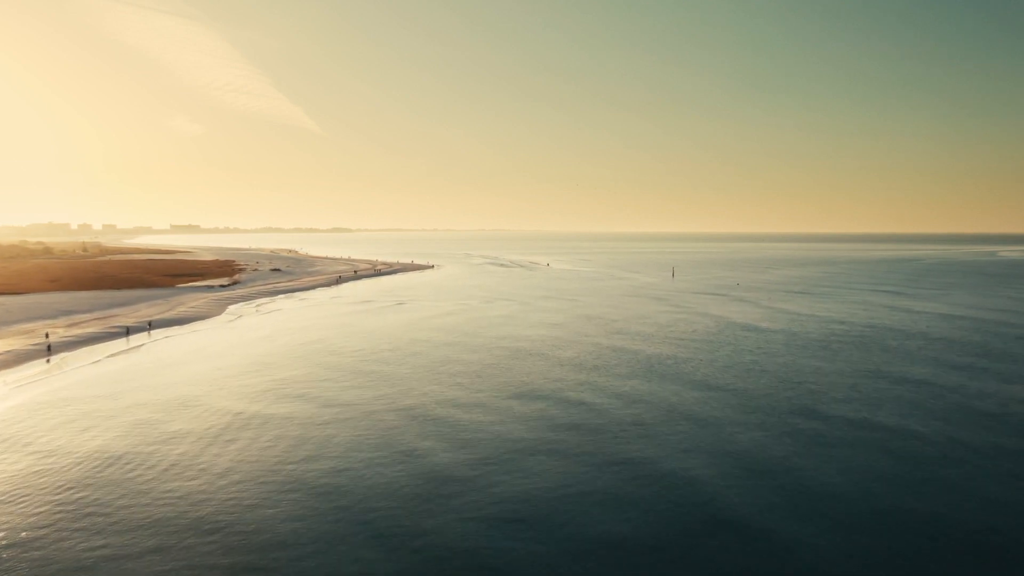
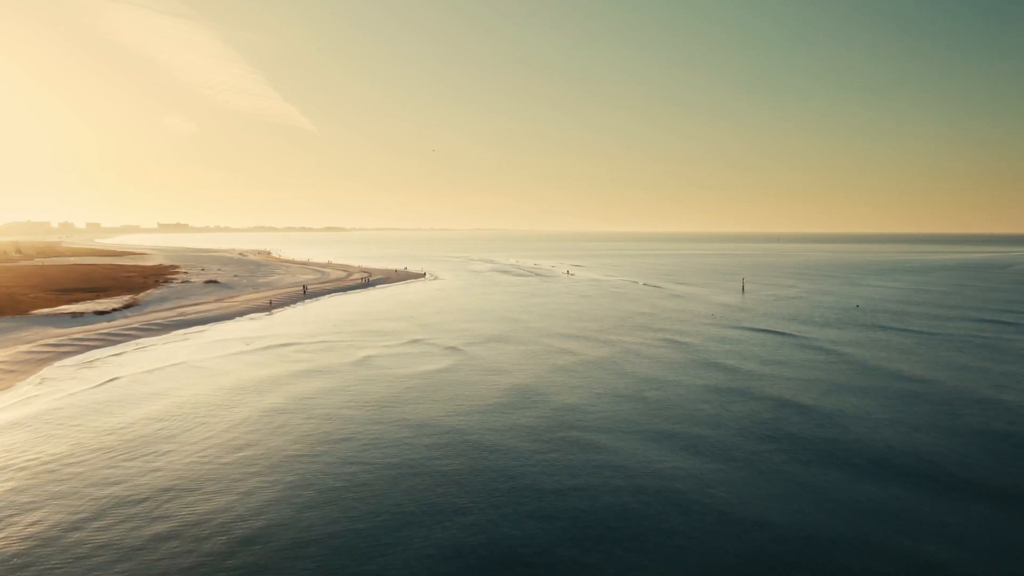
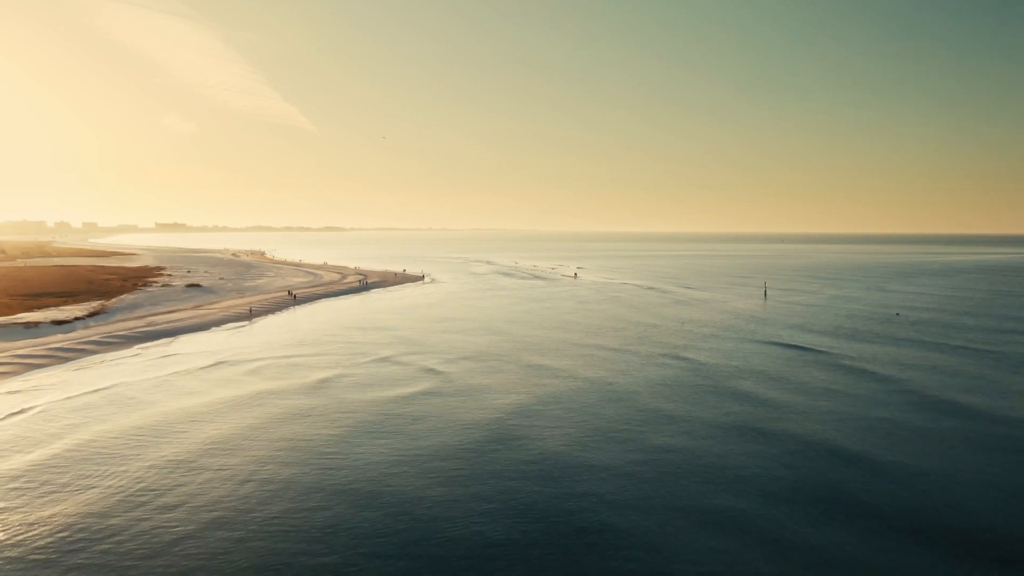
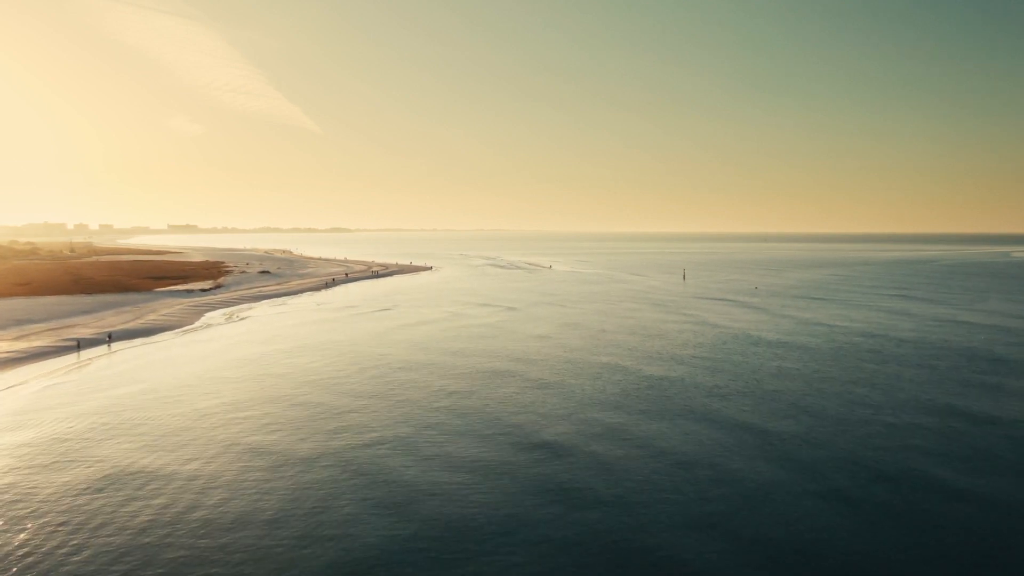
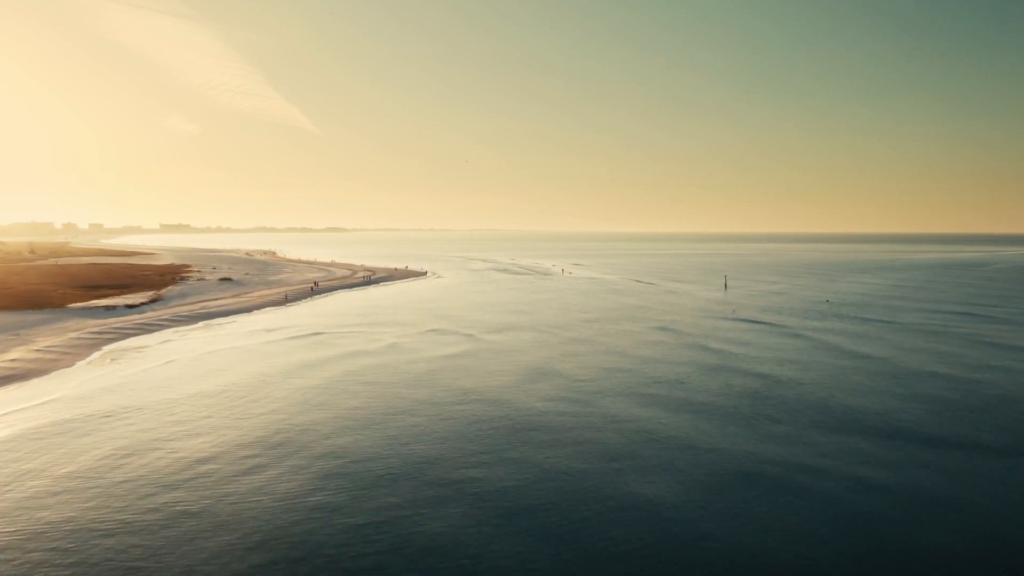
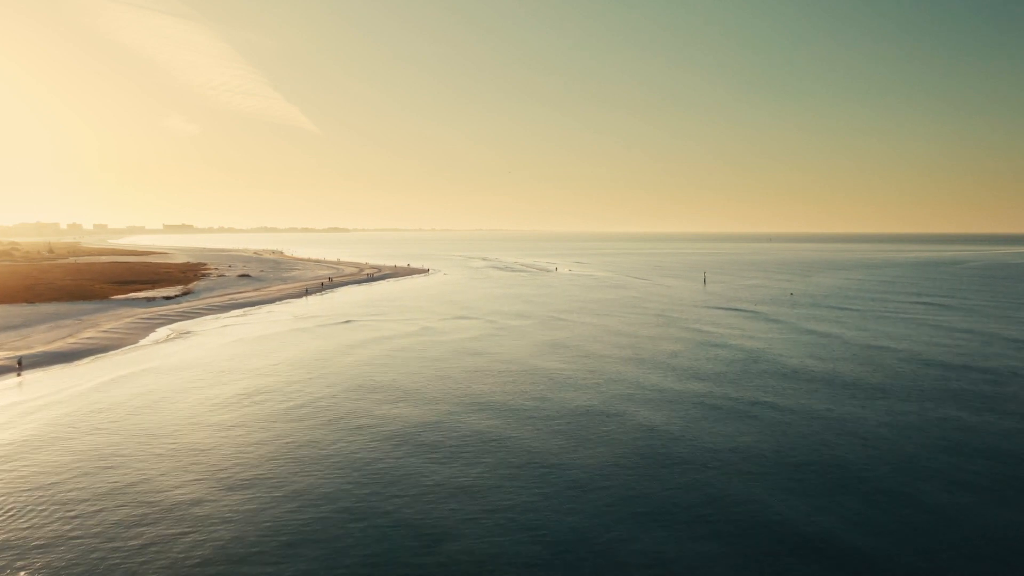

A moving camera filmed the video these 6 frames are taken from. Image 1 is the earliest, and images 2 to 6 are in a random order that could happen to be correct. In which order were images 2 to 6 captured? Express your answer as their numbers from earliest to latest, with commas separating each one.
4, 6, 5, 2, 3
